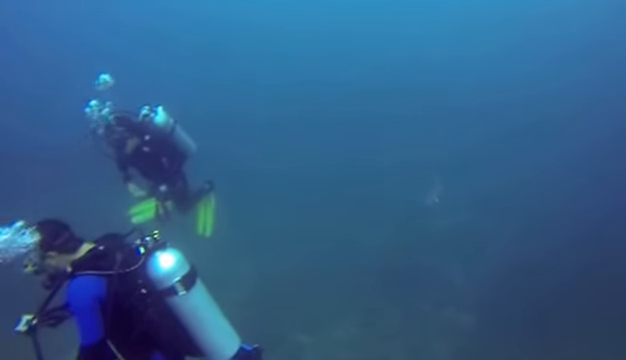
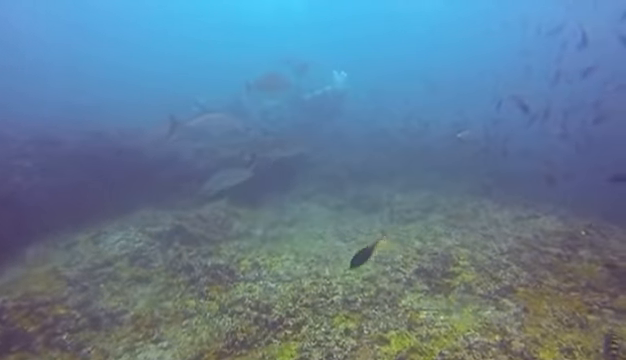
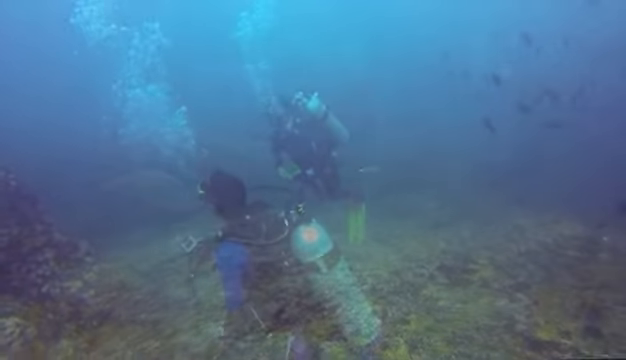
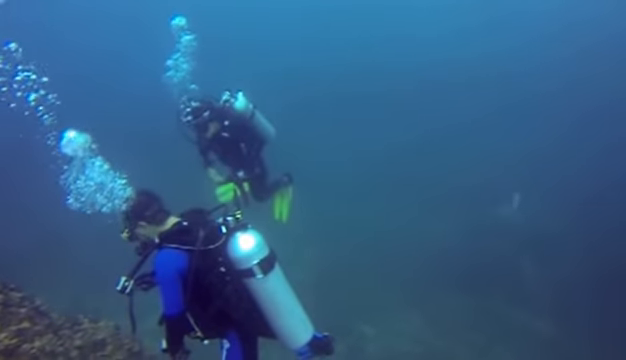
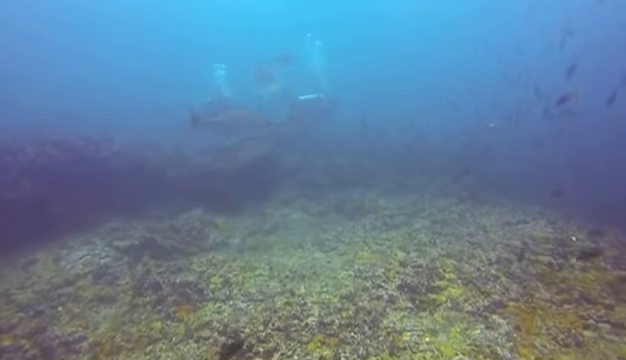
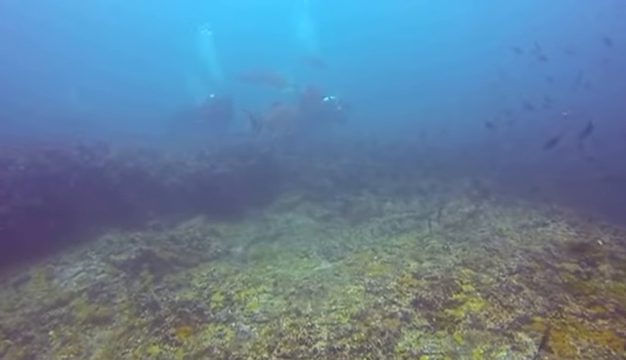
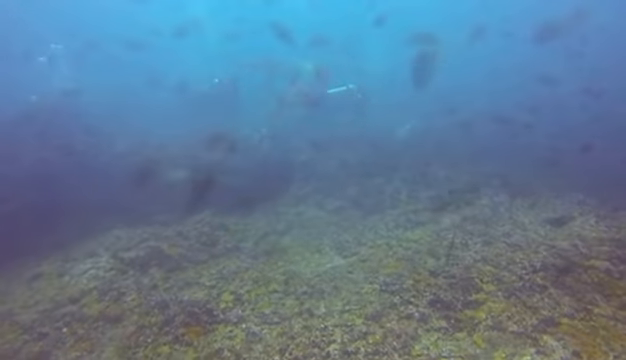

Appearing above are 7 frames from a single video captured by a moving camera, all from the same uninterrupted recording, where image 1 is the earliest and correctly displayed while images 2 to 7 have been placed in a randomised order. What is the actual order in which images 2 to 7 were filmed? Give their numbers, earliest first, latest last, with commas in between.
4, 3, 2, 5, 6, 7
